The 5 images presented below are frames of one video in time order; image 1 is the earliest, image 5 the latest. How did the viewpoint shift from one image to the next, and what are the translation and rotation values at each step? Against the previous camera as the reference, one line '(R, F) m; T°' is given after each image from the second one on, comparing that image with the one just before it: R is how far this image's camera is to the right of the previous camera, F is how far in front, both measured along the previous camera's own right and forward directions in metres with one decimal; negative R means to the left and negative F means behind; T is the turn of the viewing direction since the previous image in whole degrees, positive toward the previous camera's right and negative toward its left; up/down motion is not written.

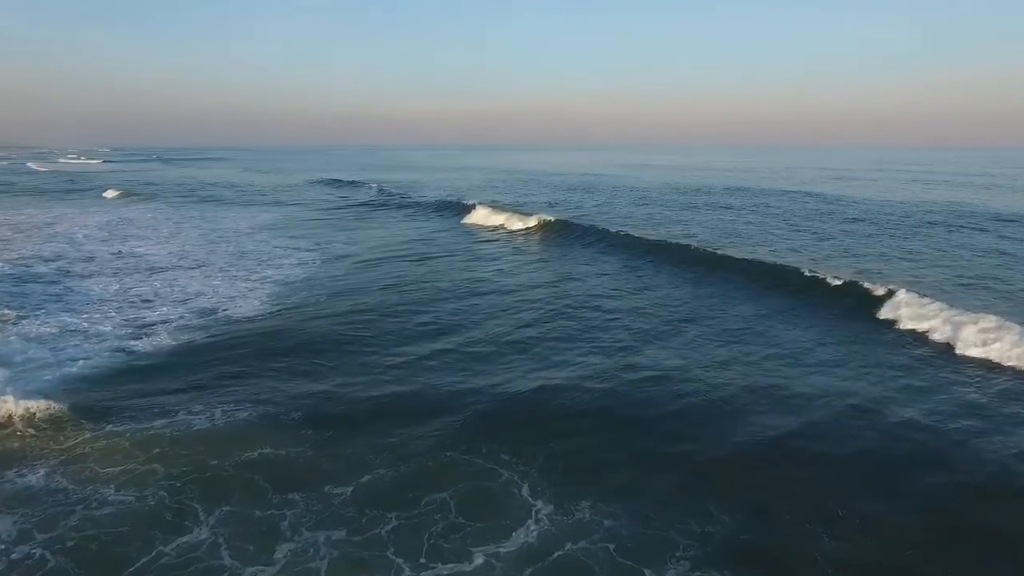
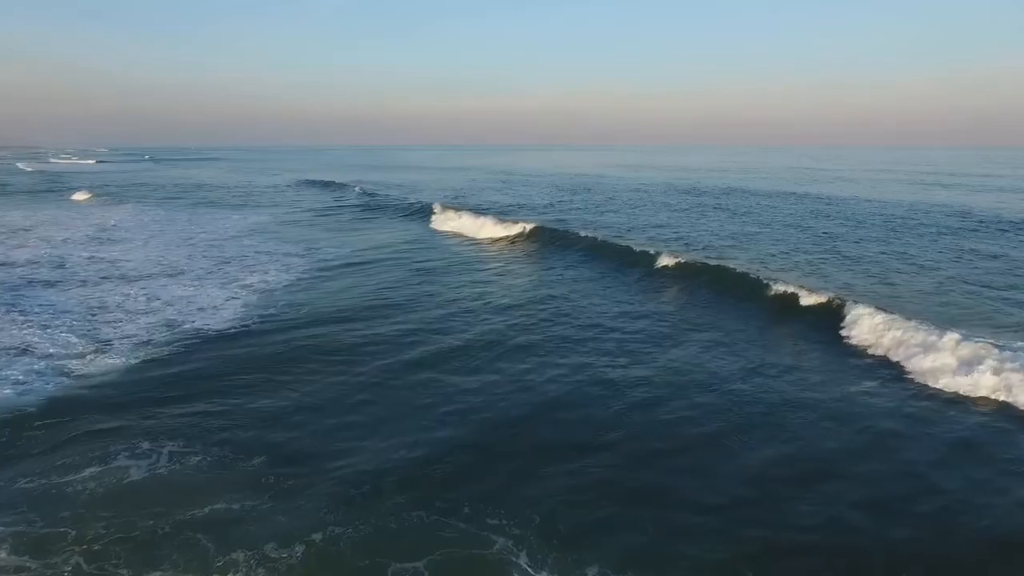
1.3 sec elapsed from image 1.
(+0.1, +1.0) m; 0°
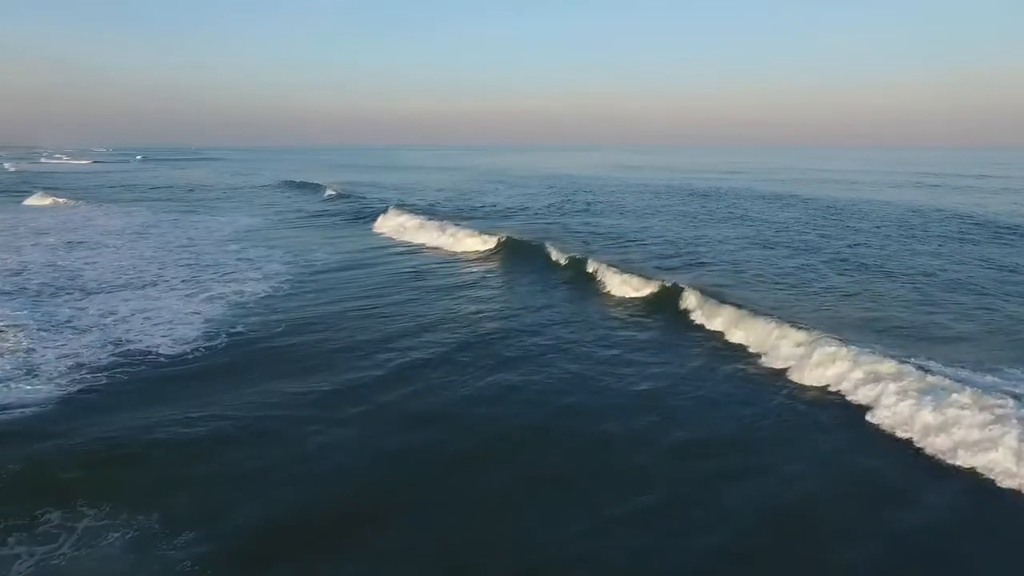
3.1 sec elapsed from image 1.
(+0.1, +1.3) m; 0°
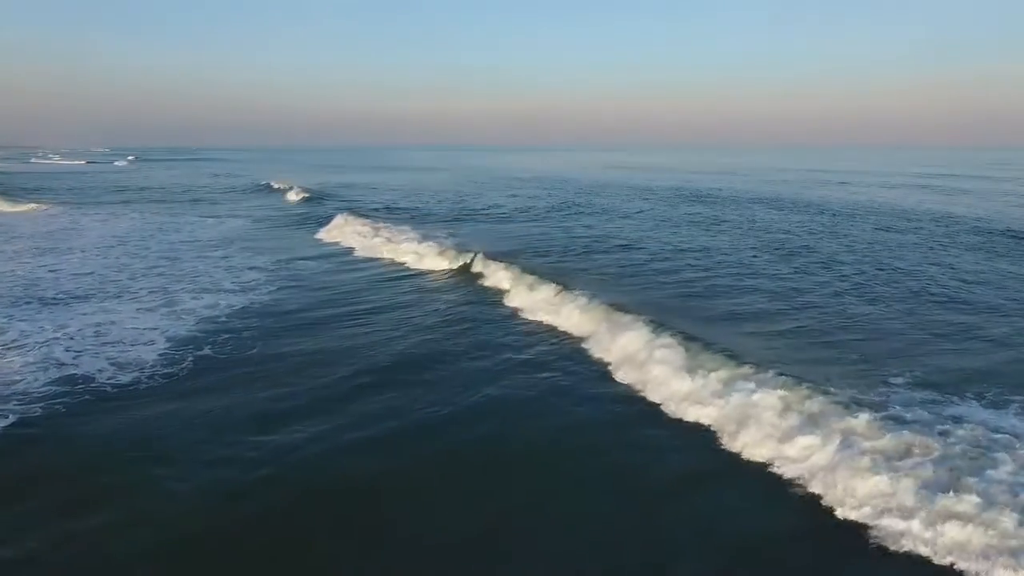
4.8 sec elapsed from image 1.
(+0.1, +1.2) m; 0°
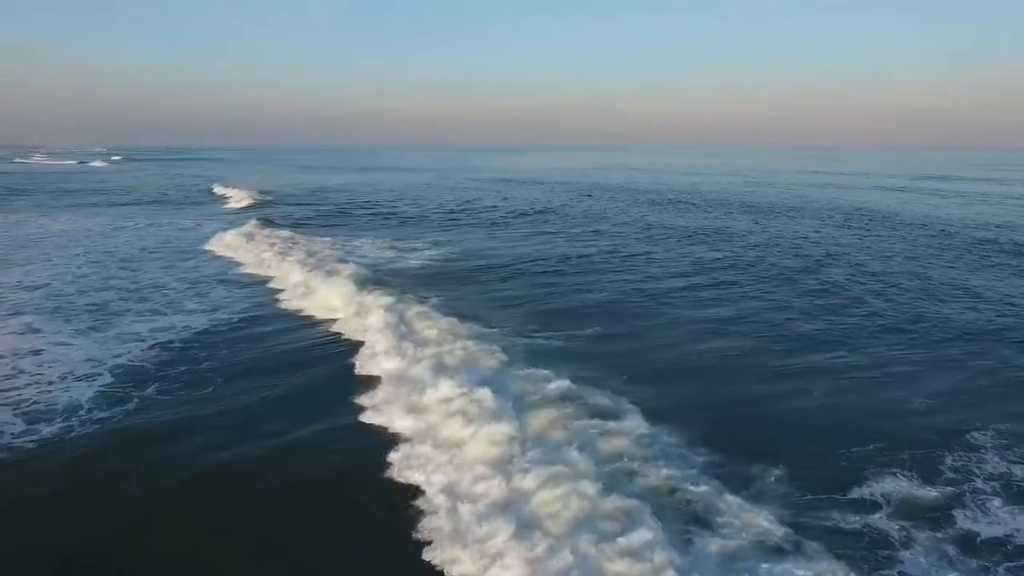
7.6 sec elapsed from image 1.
(+0.1, +1.7) m; 0°
